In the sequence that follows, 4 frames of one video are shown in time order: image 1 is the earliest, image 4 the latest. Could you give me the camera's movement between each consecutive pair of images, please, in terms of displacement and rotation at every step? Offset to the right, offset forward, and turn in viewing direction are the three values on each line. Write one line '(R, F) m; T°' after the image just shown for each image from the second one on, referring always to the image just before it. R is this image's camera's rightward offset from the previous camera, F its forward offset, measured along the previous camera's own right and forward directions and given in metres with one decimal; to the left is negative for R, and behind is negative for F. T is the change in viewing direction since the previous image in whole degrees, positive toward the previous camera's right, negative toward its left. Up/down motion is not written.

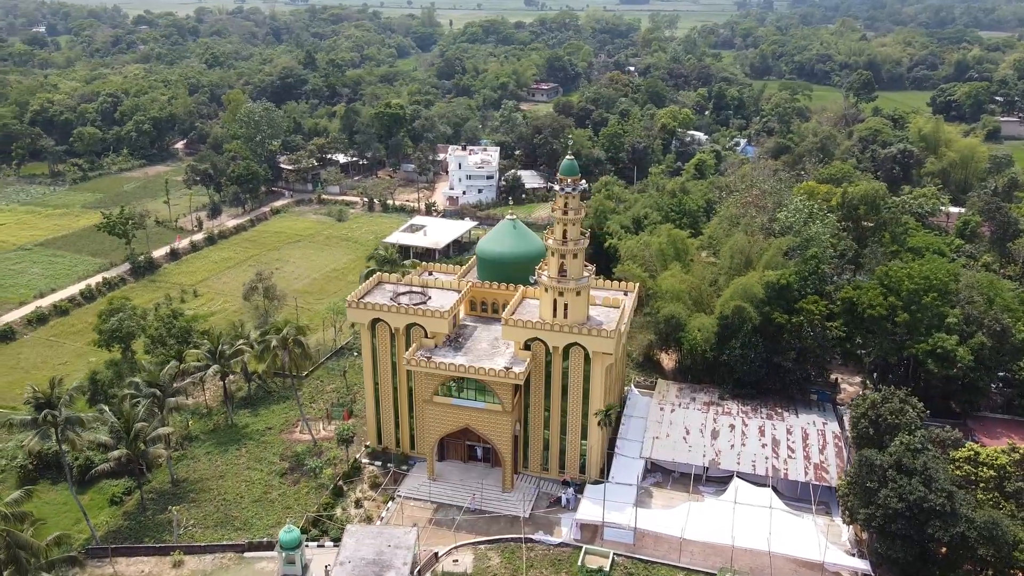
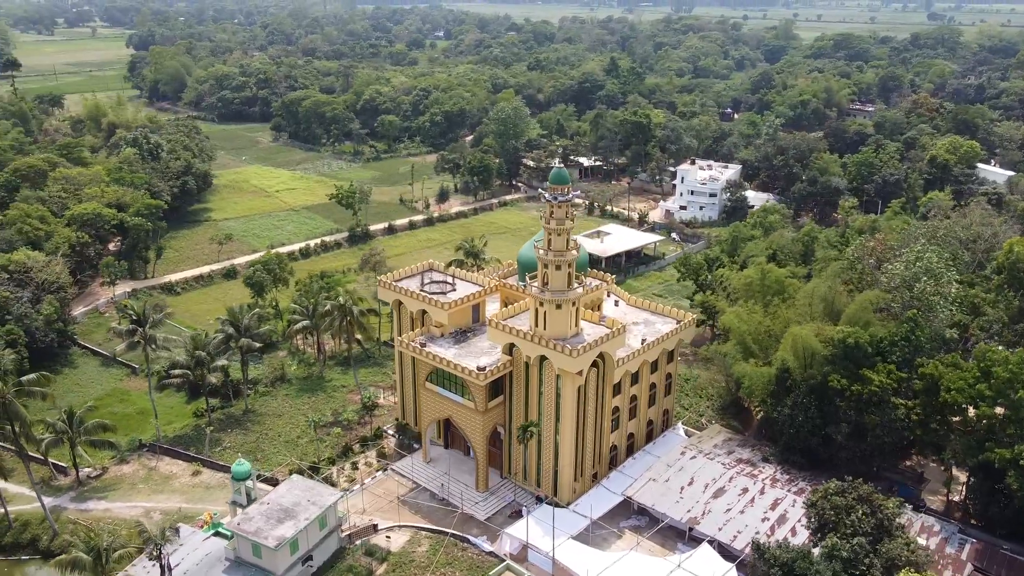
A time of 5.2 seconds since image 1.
(+16.0, +3.5) m; -25°
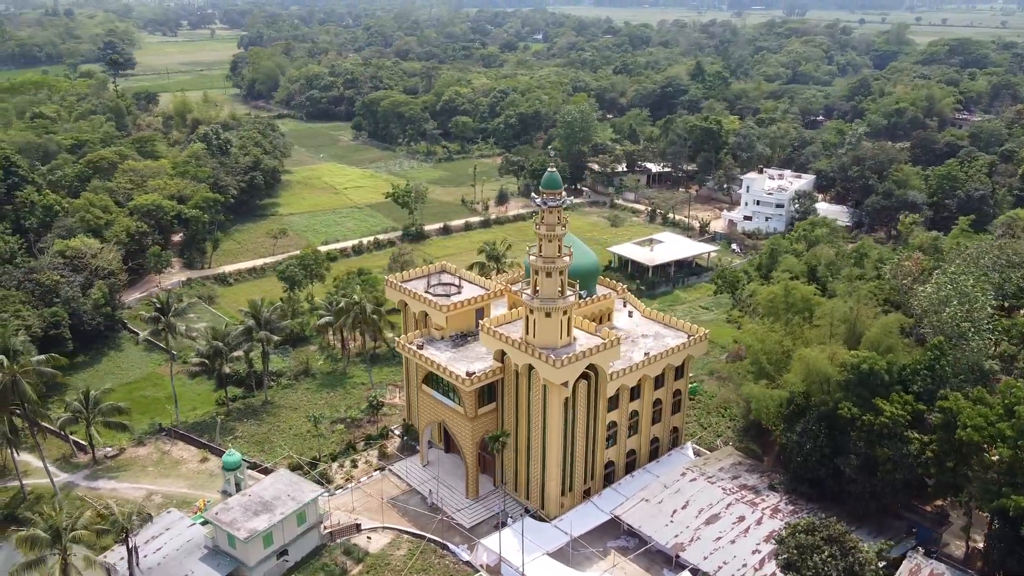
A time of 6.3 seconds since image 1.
(+4.7, +1.1) m; -7°
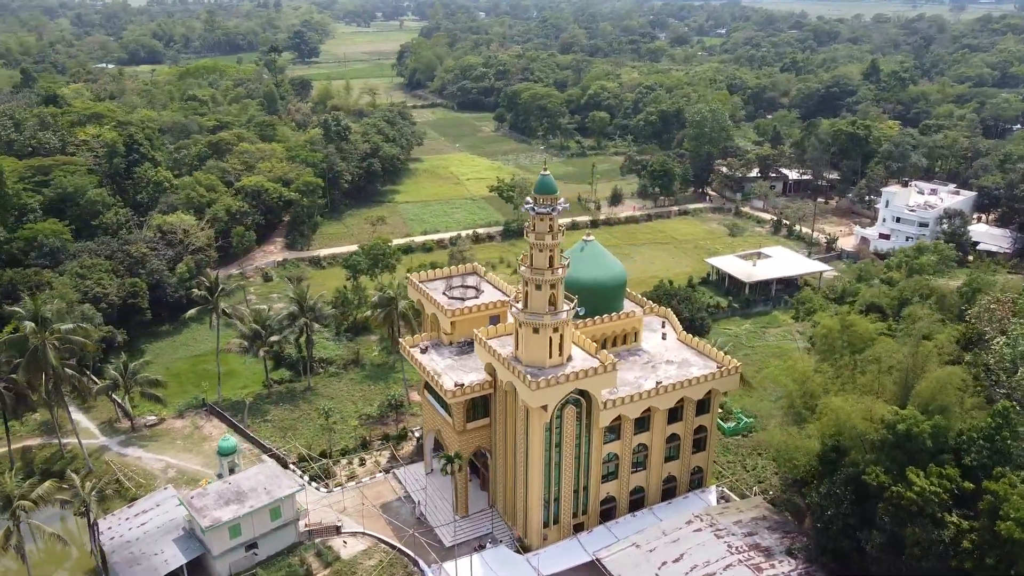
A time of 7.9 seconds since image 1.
(+7.3, +3.4) m; -12°
